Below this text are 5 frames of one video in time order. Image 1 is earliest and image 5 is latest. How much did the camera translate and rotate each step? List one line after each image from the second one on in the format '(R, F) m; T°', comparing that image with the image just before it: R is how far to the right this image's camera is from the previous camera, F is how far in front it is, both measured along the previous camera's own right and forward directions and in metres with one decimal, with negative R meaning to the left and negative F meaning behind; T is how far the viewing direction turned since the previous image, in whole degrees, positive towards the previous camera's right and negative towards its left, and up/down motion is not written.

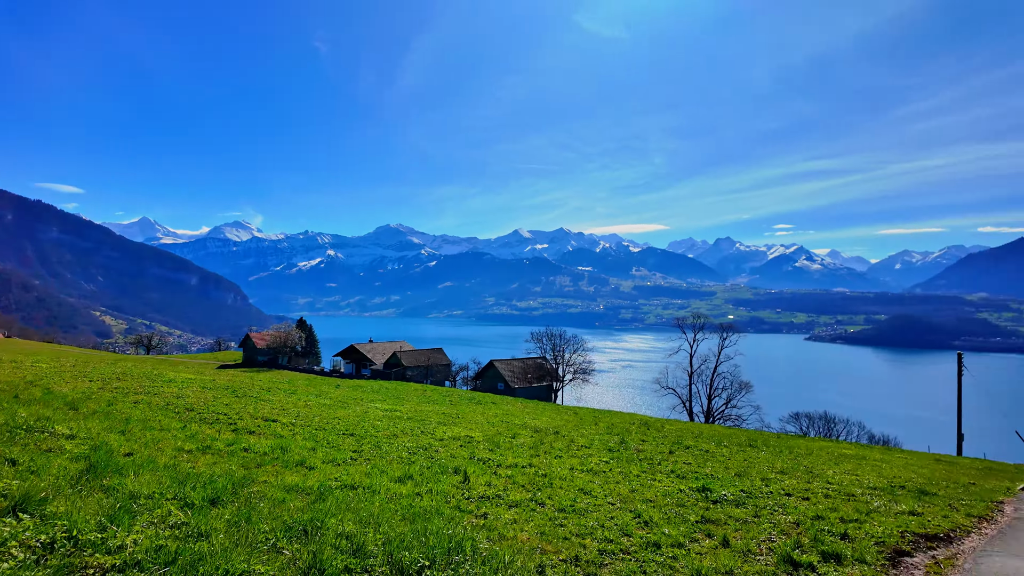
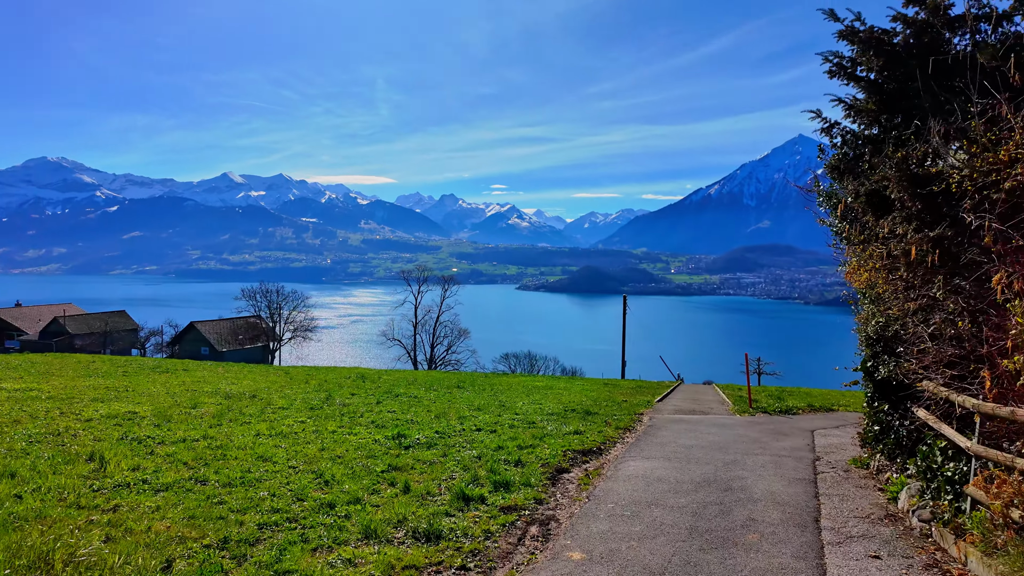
(+1.2, +0.8) m; +26°
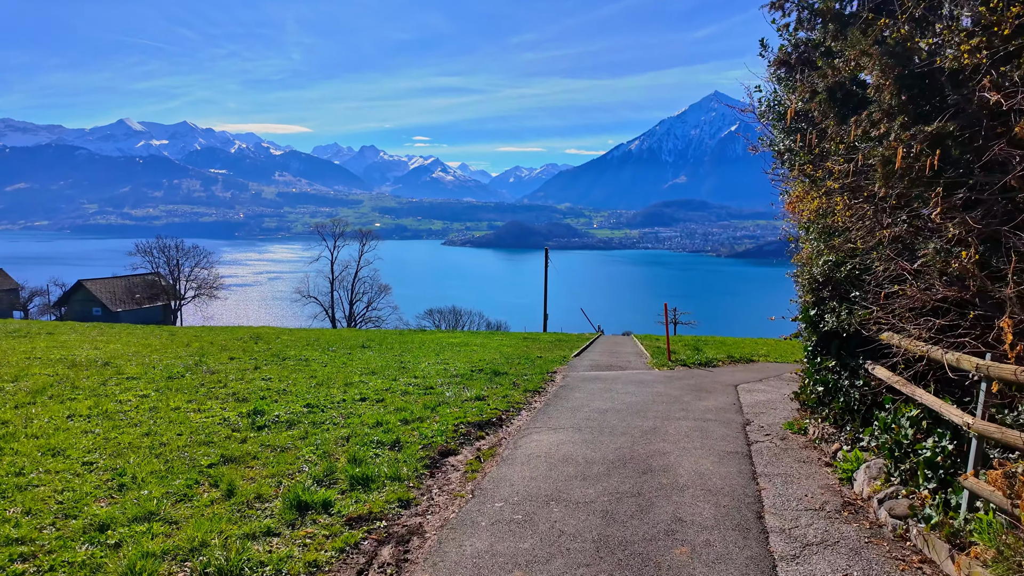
(+1.0, +2.9) m; +7°
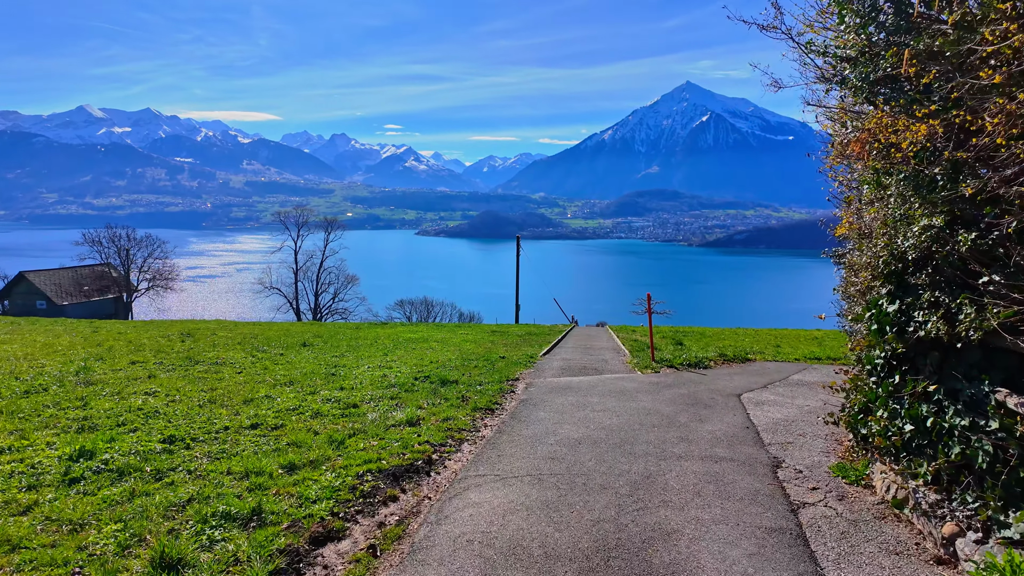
(+0.7, +3.9) m; +2°
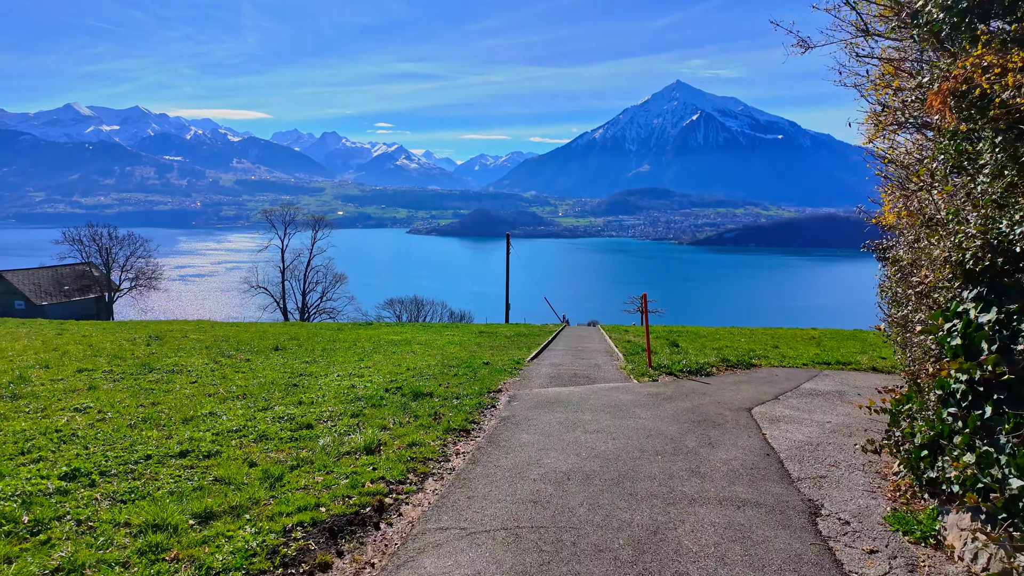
(+0.3, +1.8) m; +1°
